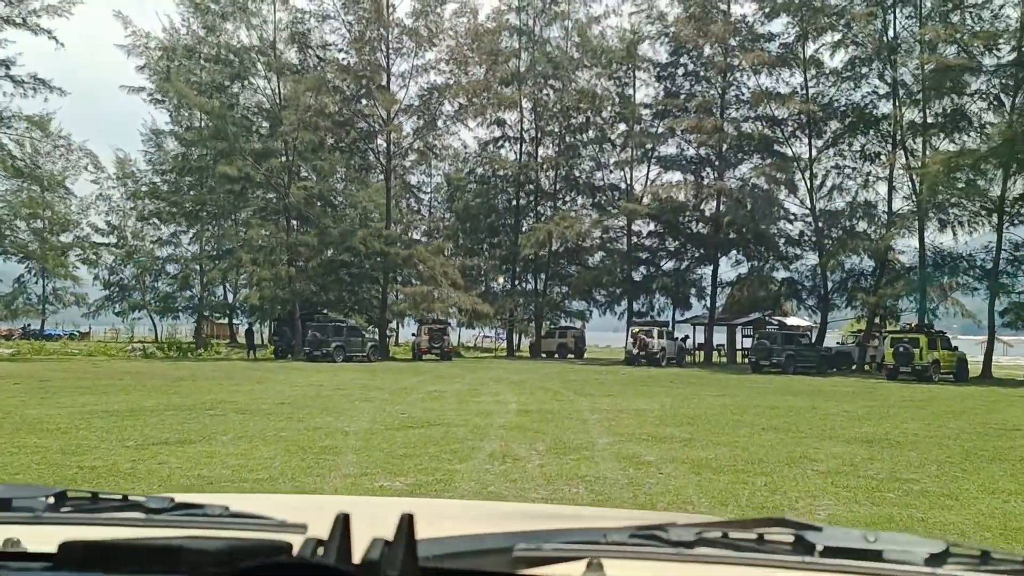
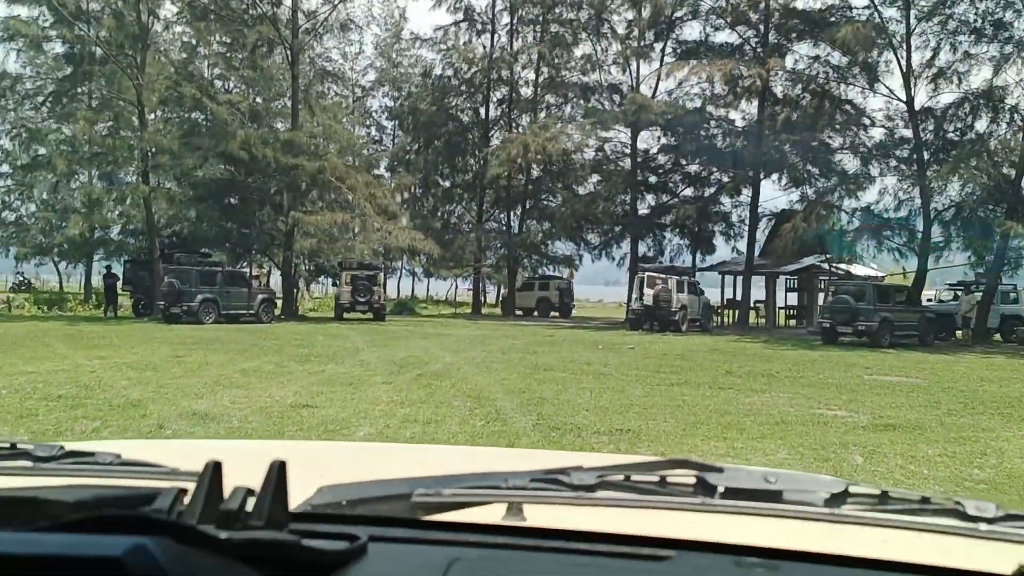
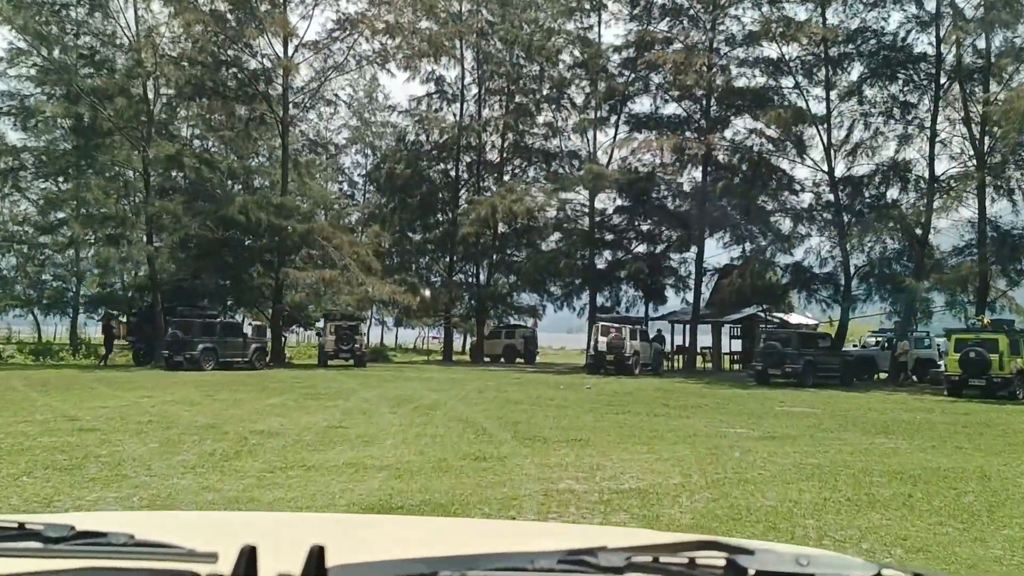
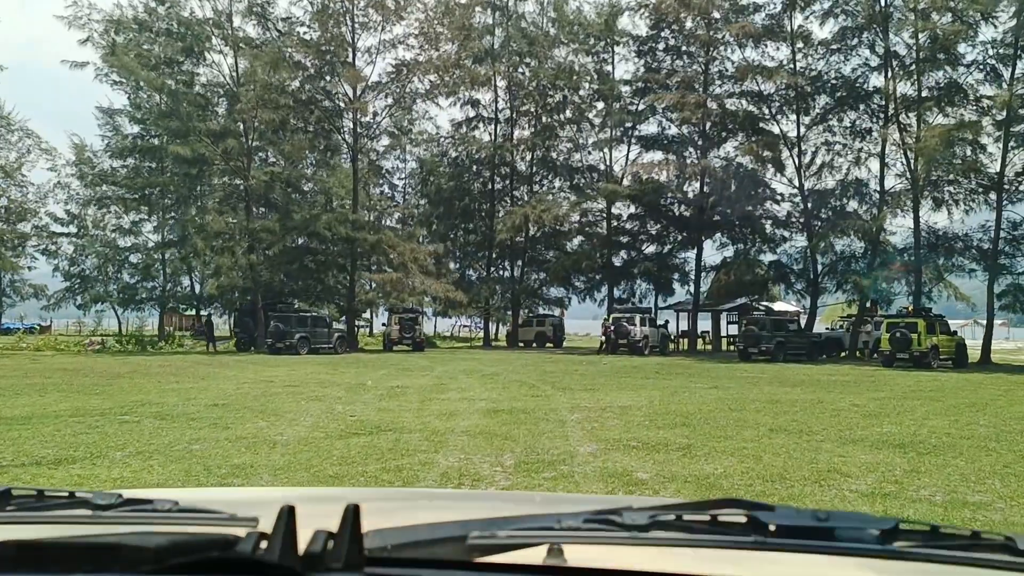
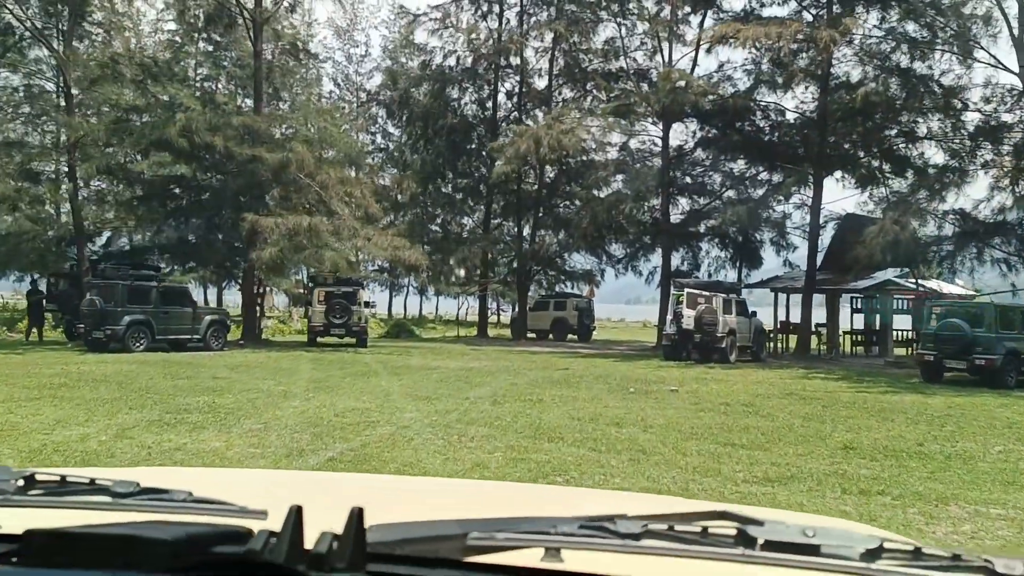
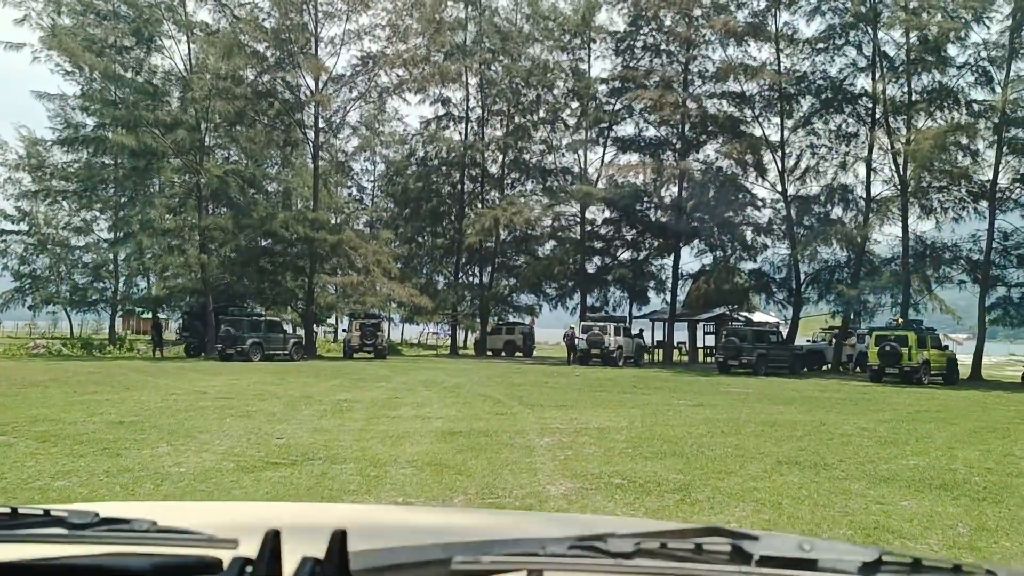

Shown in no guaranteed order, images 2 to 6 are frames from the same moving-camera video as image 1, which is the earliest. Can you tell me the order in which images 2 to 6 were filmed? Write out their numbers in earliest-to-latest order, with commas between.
4, 6, 3, 2, 5
